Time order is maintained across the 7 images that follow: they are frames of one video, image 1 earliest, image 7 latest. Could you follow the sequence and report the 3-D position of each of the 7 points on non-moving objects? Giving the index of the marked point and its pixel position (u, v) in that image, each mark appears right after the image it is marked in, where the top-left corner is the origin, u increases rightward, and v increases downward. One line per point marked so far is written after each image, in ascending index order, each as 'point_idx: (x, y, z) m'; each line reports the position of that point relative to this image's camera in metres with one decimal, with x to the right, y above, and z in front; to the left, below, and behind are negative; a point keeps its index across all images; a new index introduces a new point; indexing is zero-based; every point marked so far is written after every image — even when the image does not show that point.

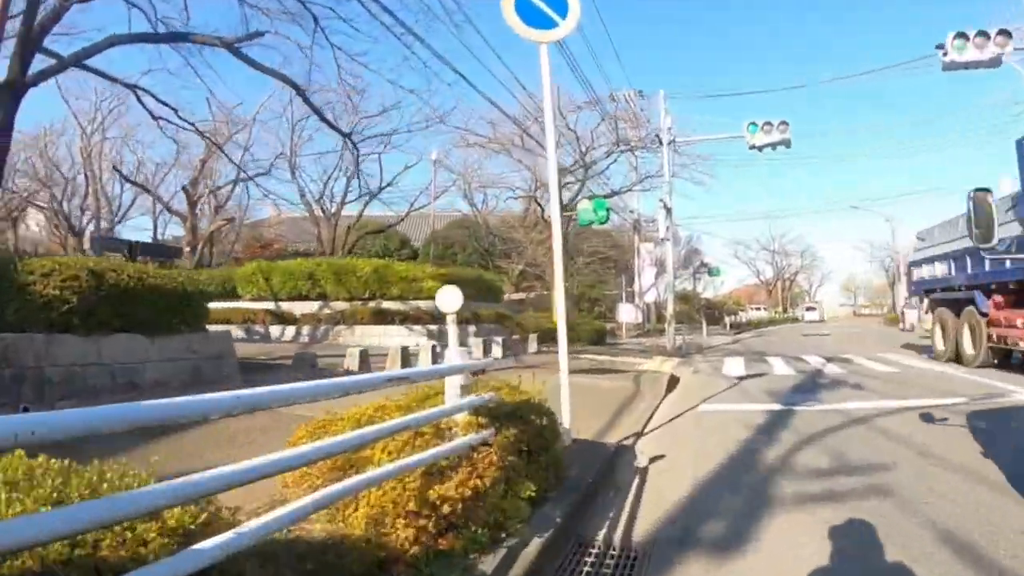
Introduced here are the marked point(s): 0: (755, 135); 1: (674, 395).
0: (+5.0, +3.2, +16.4) m
1: (+2.1, -1.4, +10.2) m
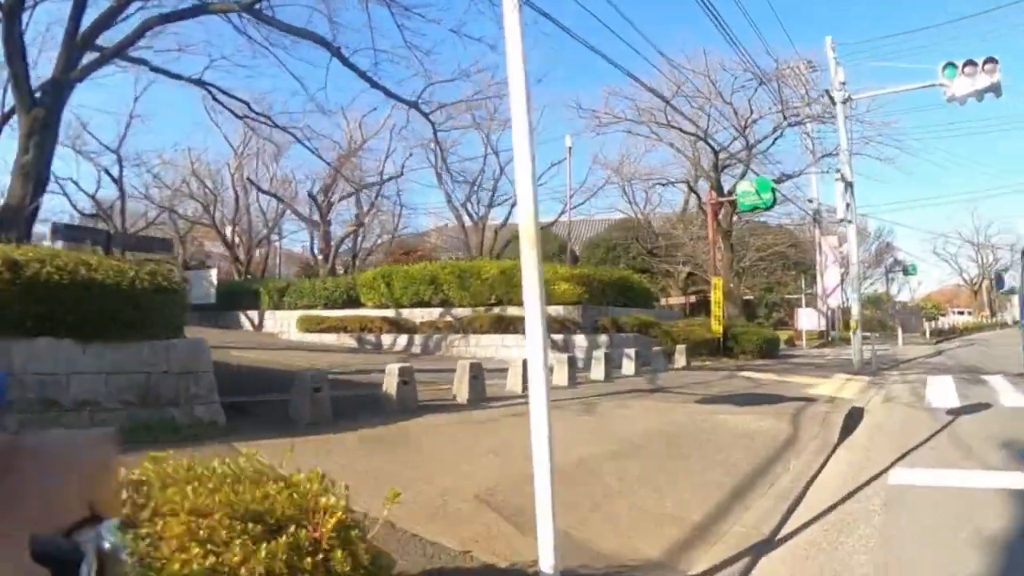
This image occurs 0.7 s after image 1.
0: (+7.1, +3.3, +12.3) m
1: (+2.9, -1.3, +6.8) m
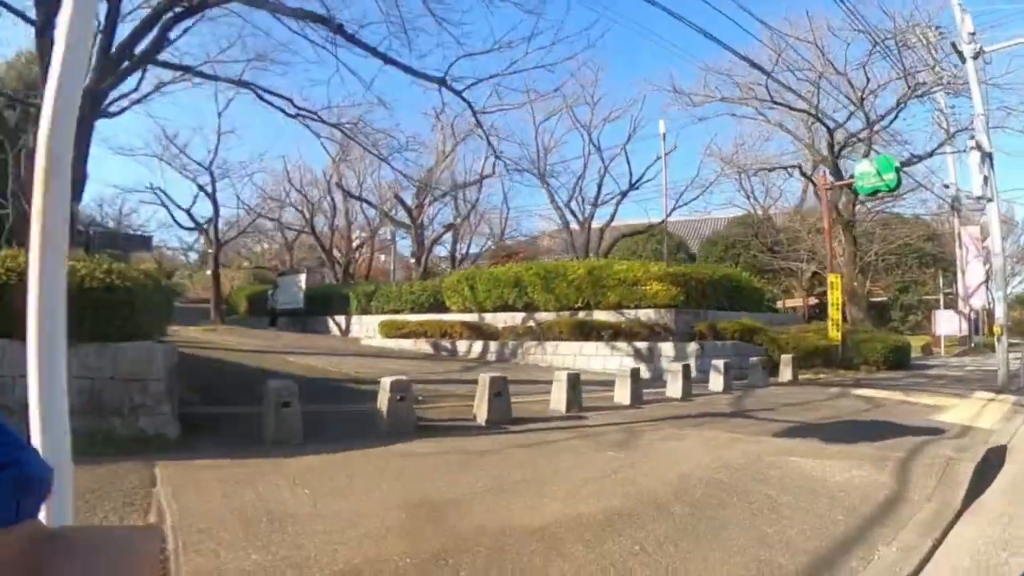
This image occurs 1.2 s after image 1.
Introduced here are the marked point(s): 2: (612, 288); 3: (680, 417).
0: (+7.8, +3.3, +9.7) m
1: (+2.9, -1.3, +4.8) m
2: (+2.3, 0.0, +18.0) m
3: (+1.7, -1.4, +8.1) m
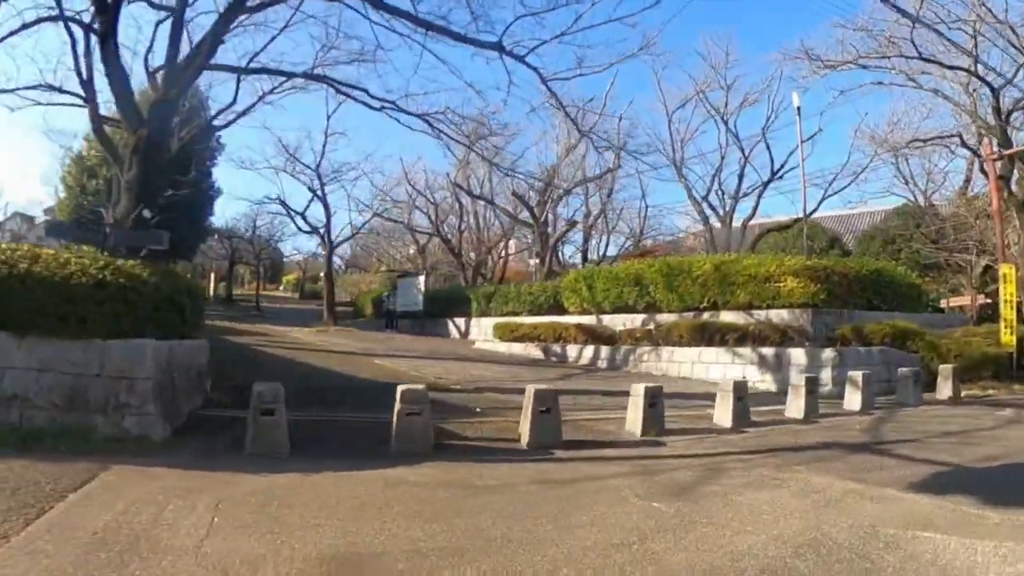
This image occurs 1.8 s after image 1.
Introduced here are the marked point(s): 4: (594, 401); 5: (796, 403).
0: (+8.5, +3.4, +6.8) m
1: (+2.8, -1.2, +2.9) m
2: (+4.7, 0.0, +16.0) m
3: (+2.3, -1.3, +6.4) m
4: (+0.9, -1.3, +9.0) m
5: (+3.0, -1.2, +8.2) m
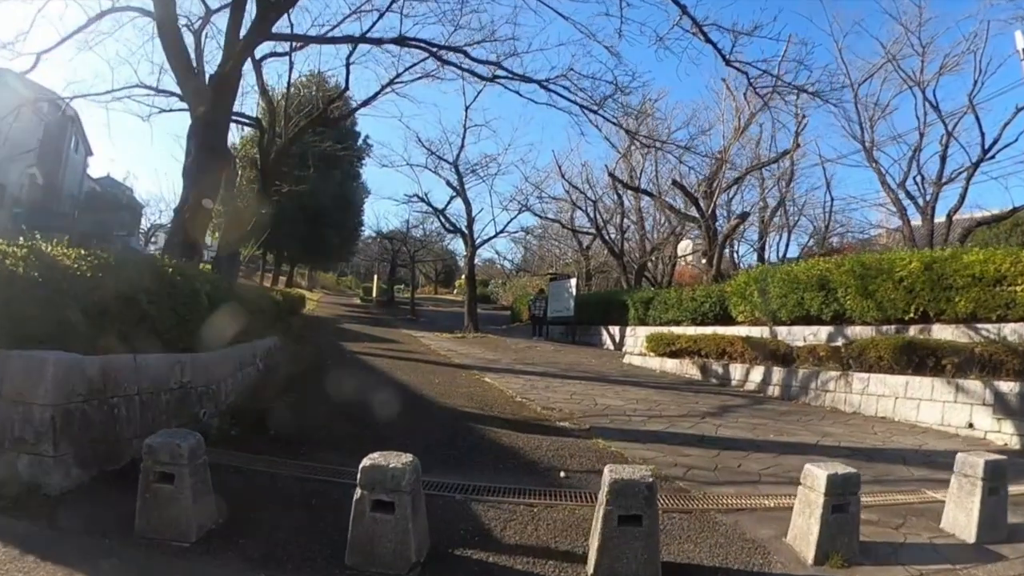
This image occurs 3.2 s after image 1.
0: (+8.8, +3.3, +2.4) m
1: (+2.4, -1.3, -0.2) m
2: (+7.0, -0.1, +12.2) m
3: (+2.6, -1.4, +3.4) m
4: (+1.8, -1.4, +6.2) m
5: (+3.7, -1.3, +5.0) m
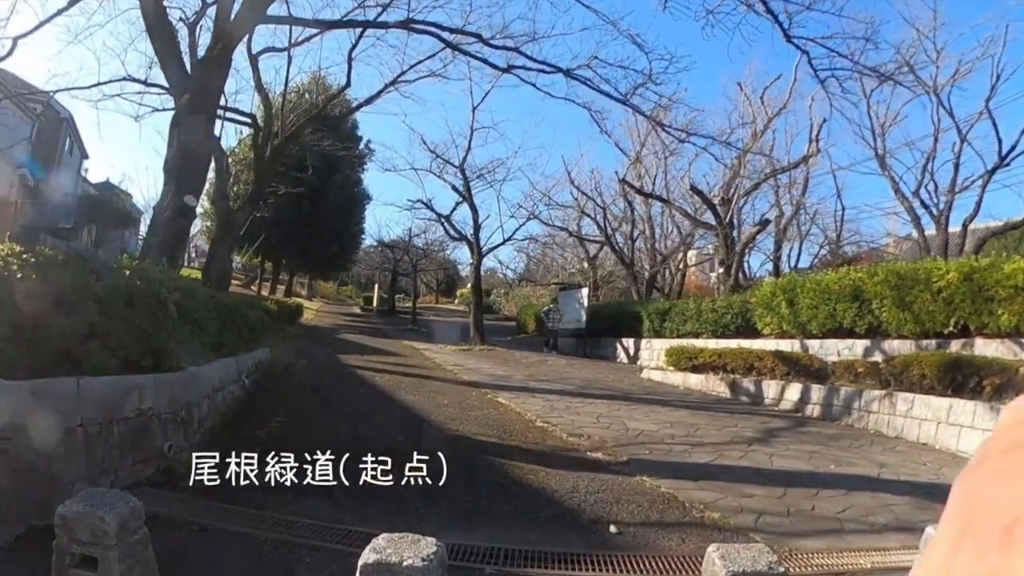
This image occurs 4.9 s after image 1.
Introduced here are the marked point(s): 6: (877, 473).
0: (+9.0, +3.3, +1.4) m
1: (+2.5, -1.2, -1.2) m
2: (+7.3, -0.2, +11.1) m
3: (+2.8, -1.4, +2.3) m
4: (+2.0, -1.5, +5.1) m
5: (+3.9, -1.3, +4.0) m
6: (+3.3, -1.7, +7.1) m
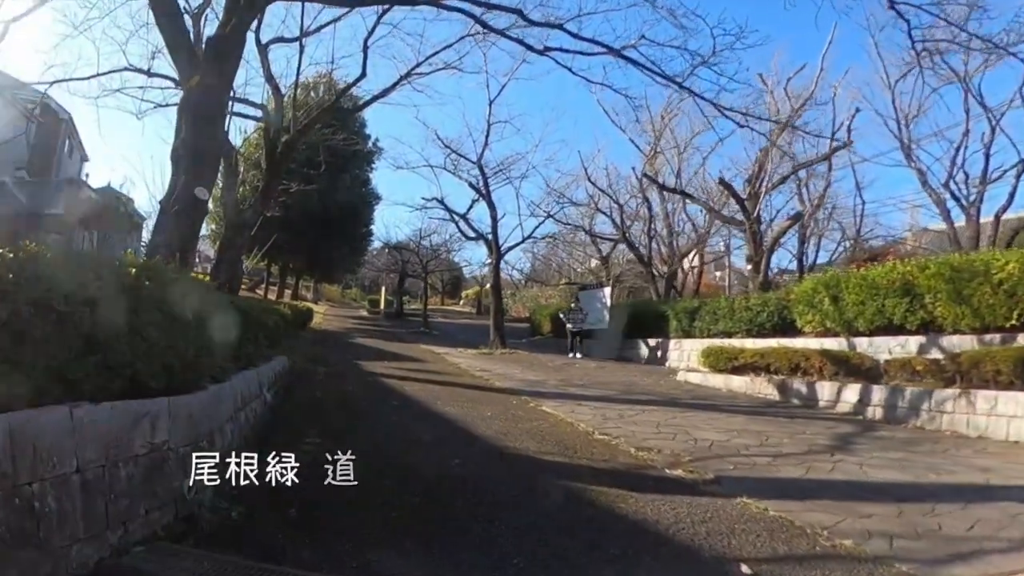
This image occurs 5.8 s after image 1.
0: (+9.4, +3.4, +0.6) m
1: (+3.0, -1.2, -2.0) m
2: (+7.7, -0.1, +10.3) m
3: (+3.3, -1.3, +1.5) m
4: (+2.5, -1.4, +4.3) m
5: (+4.3, -1.2, +3.1) m
6: (+3.8, -1.6, +6.2) m
